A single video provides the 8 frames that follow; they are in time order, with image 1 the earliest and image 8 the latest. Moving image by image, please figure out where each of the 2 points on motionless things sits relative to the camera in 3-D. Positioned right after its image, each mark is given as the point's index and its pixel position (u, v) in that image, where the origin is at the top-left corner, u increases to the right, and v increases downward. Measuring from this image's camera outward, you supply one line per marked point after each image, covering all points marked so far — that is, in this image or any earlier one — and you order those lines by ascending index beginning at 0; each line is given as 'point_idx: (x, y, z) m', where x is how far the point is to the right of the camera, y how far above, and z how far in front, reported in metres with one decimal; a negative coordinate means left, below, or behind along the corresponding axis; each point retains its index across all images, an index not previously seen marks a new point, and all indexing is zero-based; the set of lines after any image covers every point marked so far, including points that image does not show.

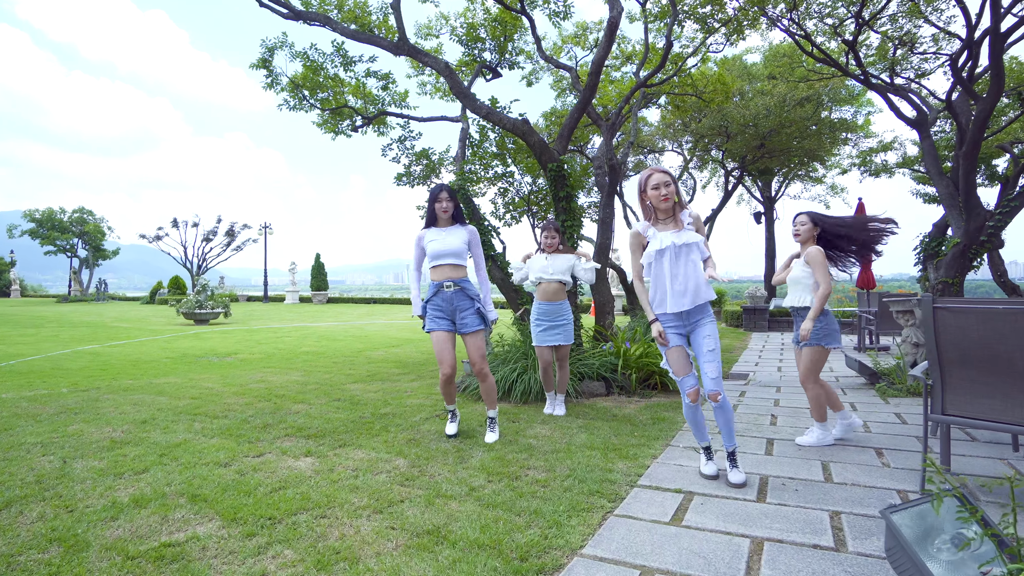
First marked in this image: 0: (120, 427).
0: (-3.1, -1.1, +4.2) m
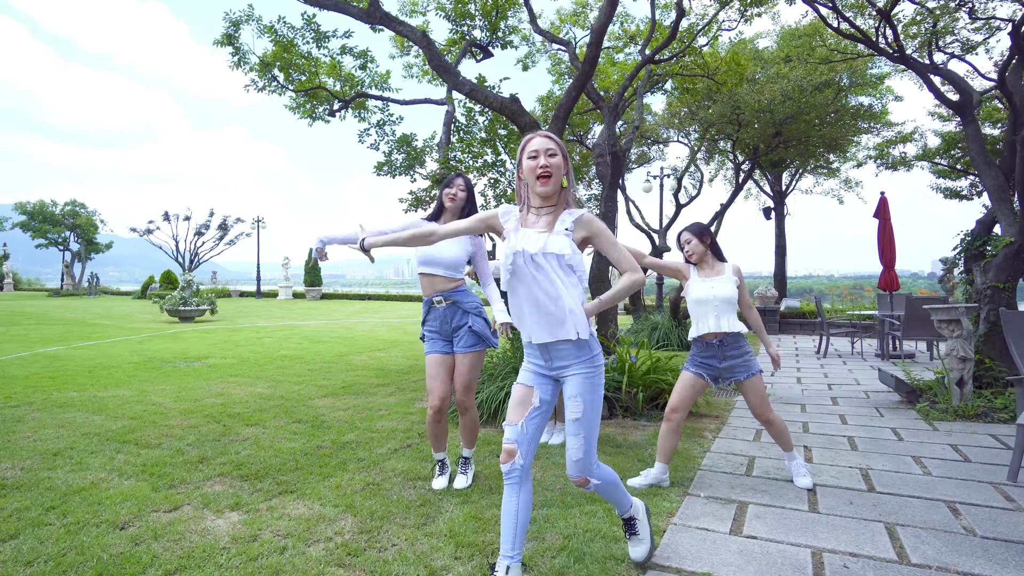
0: (-3.2, -1.1, +3.5) m
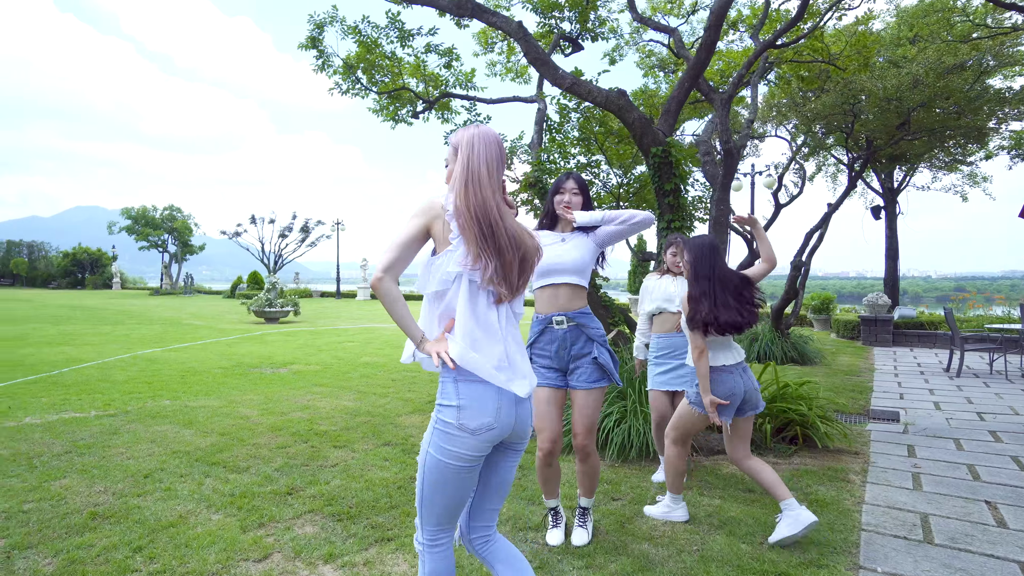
0: (-2.5, -1.2, +3.4) m
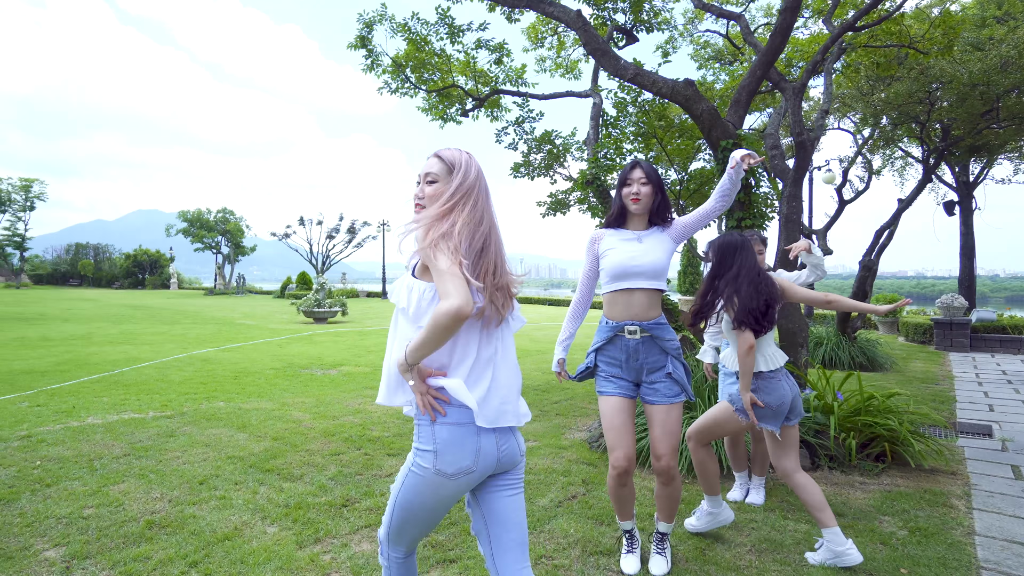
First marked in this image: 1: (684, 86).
0: (-2.1, -1.3, +3.3) m
1: (+1.4, +1.6, +4.2) m
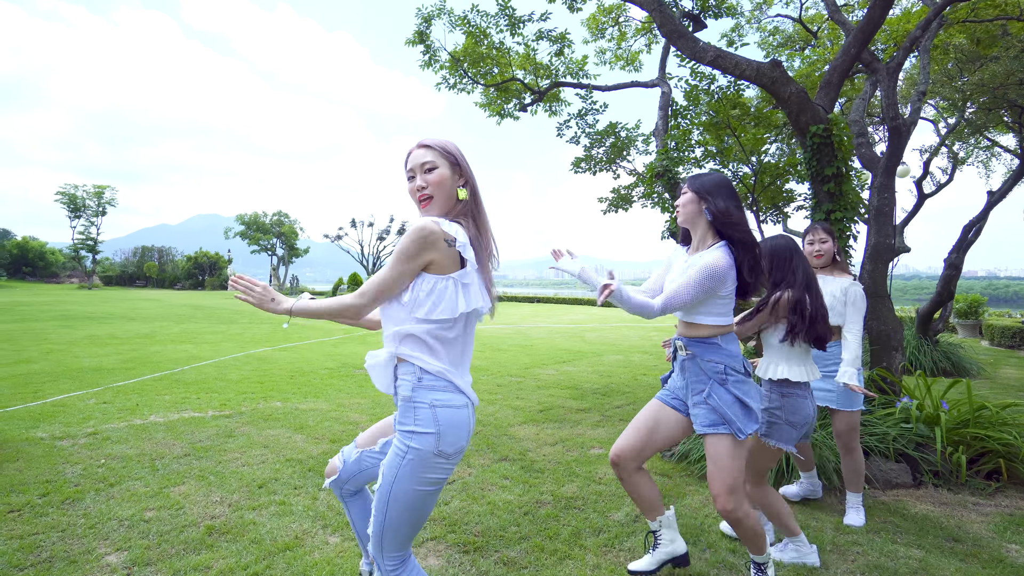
0: (-1.7, -1.3, +3.2) m
1: (+1.8, +1.6, +3.8) m
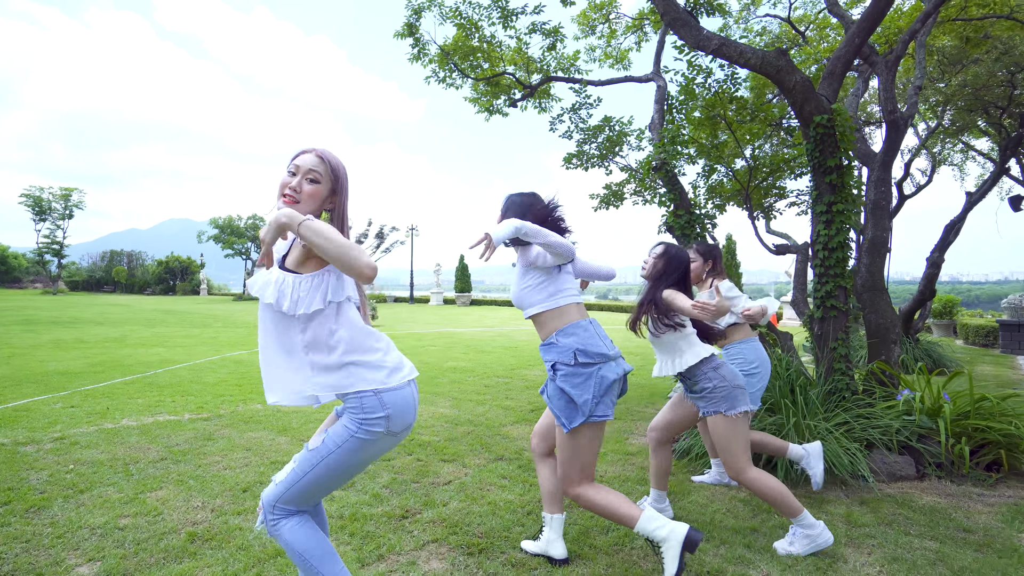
0: (-1.7, -1.2, +3.0) m
1: (+1.8, +1.6, +3.8) m
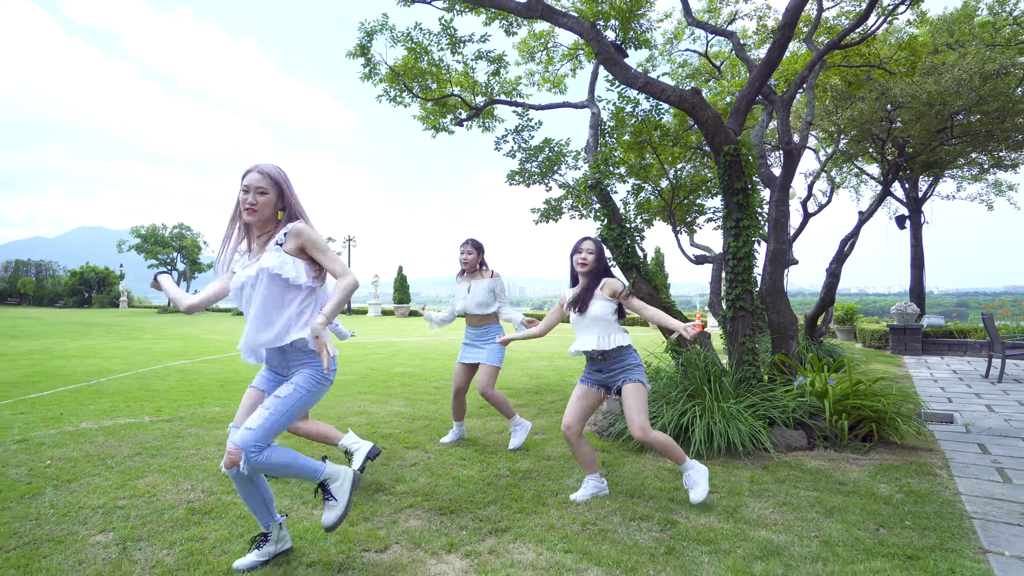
0: (-1.9, -1.2, +3.3) m
1: (+1.5, +1.6, +4.5) m
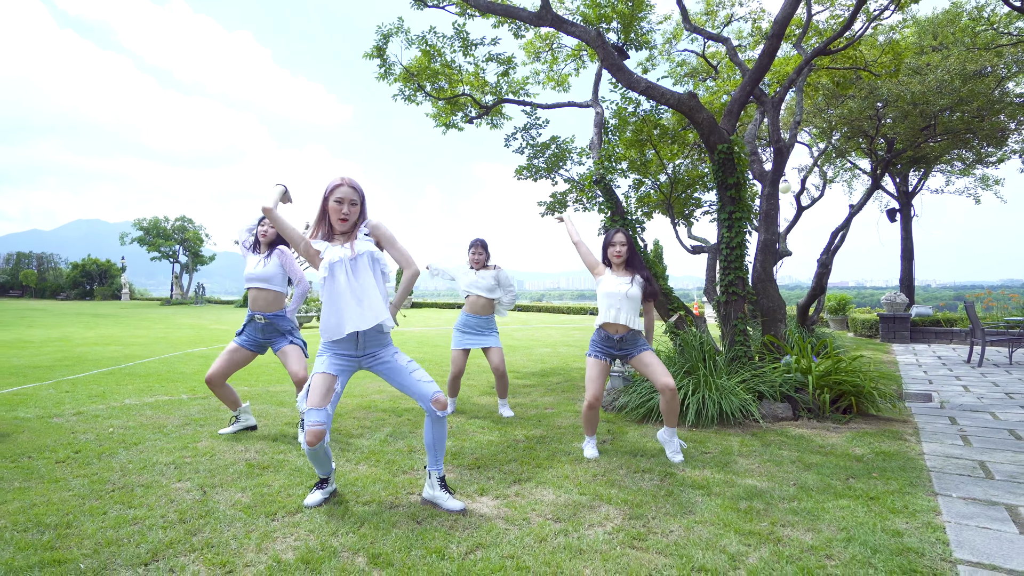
0: (-1.8, -1.1, +3.7) m
1: (+1.6, +1.7, +4.9) m
